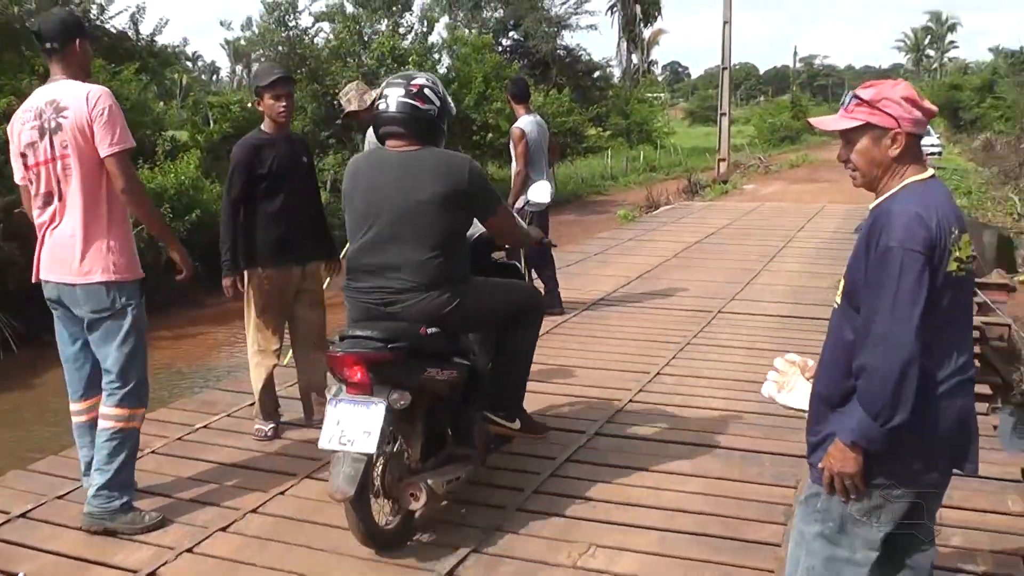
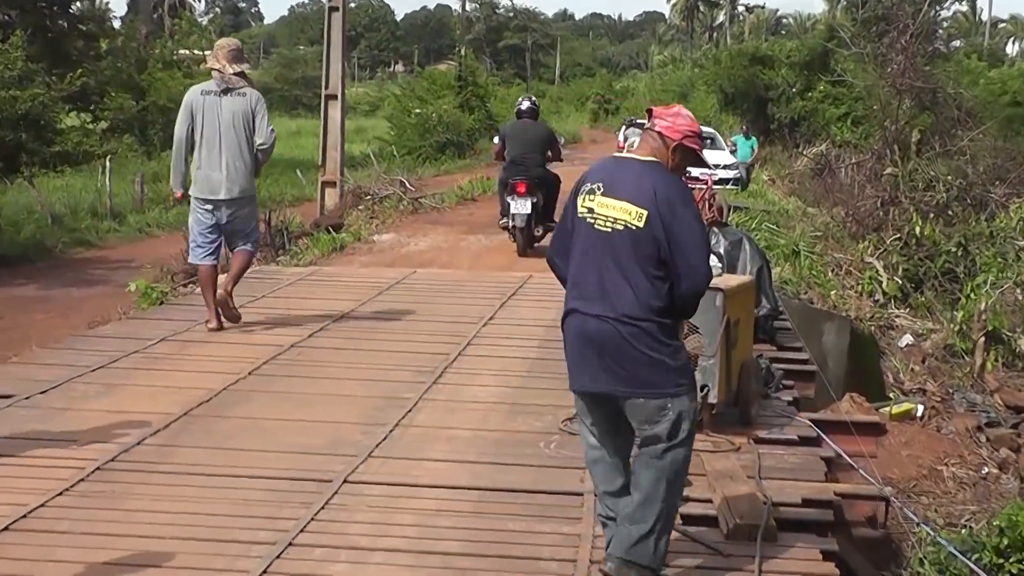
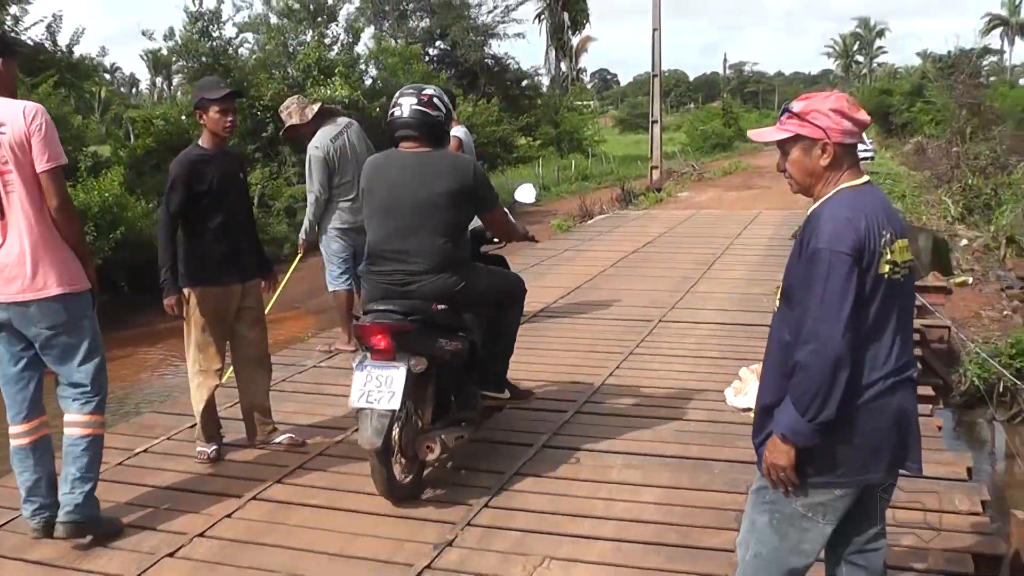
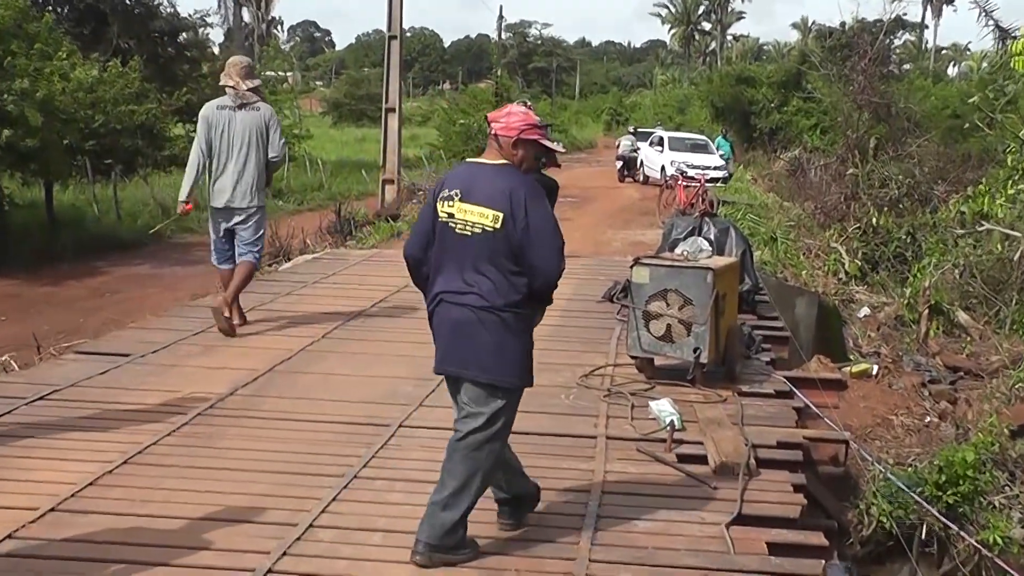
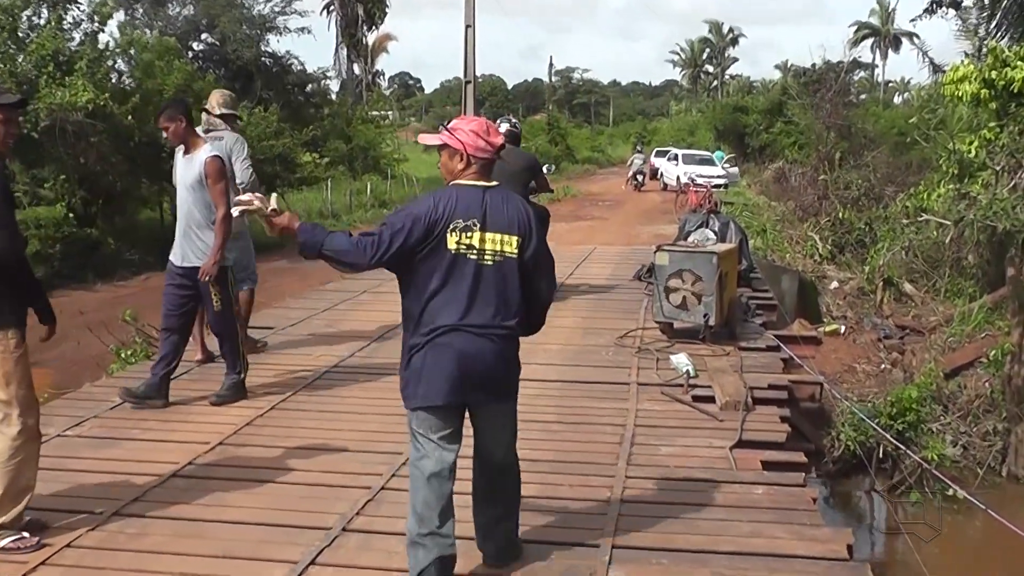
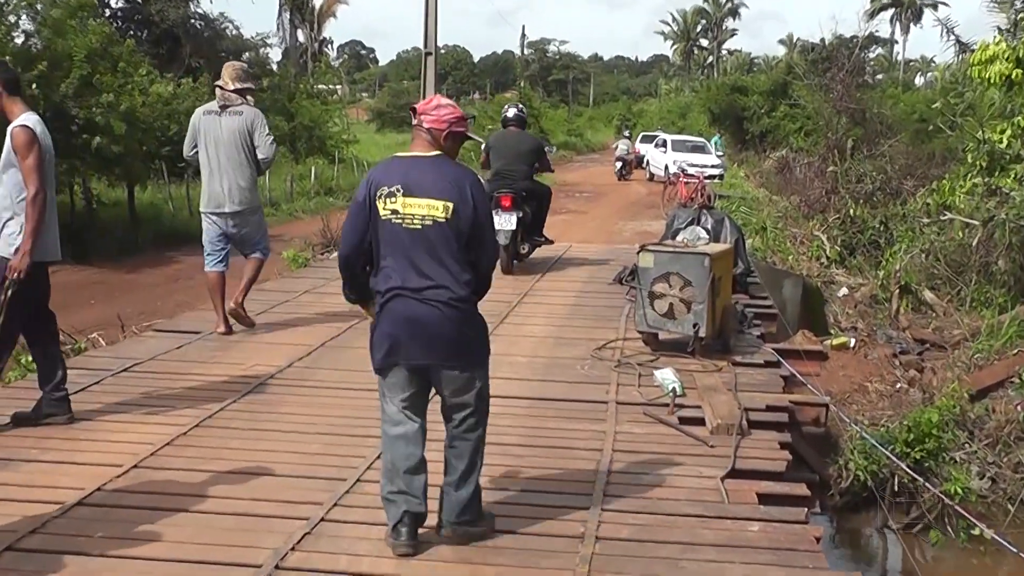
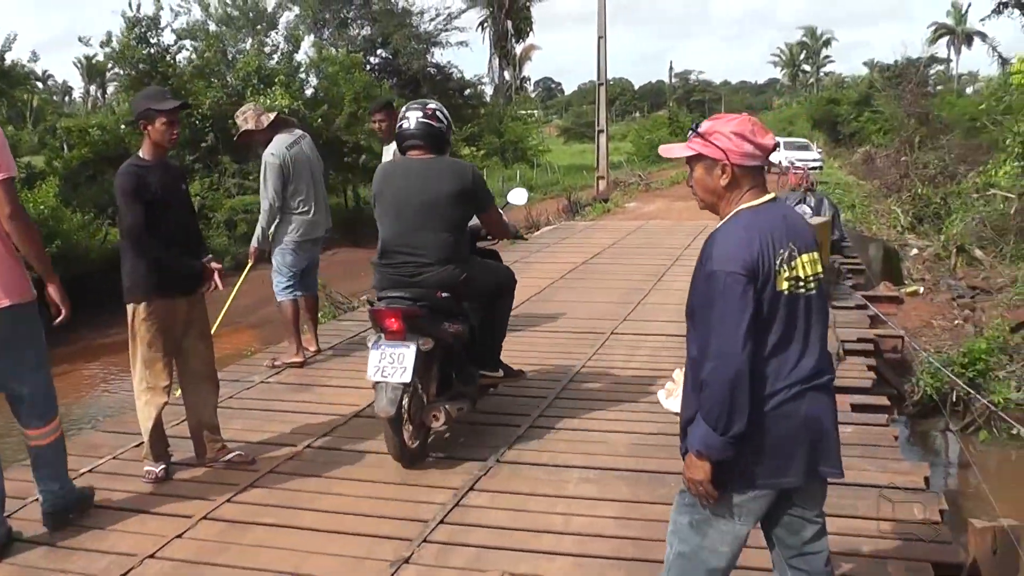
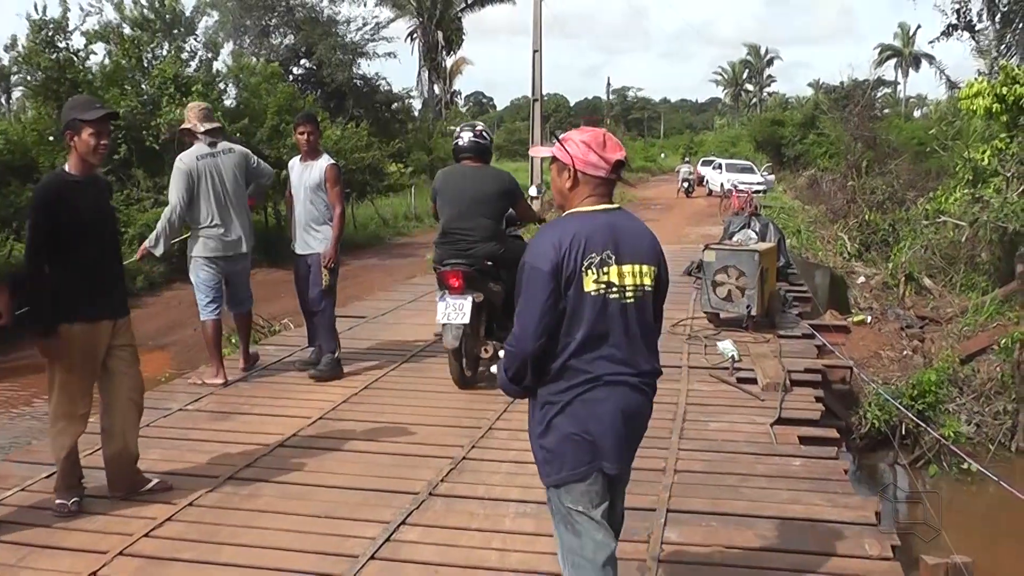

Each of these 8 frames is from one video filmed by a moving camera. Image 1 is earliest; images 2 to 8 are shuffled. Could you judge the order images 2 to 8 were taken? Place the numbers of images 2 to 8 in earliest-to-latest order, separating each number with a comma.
3, 7, 8, 5, 6, 4, 2
